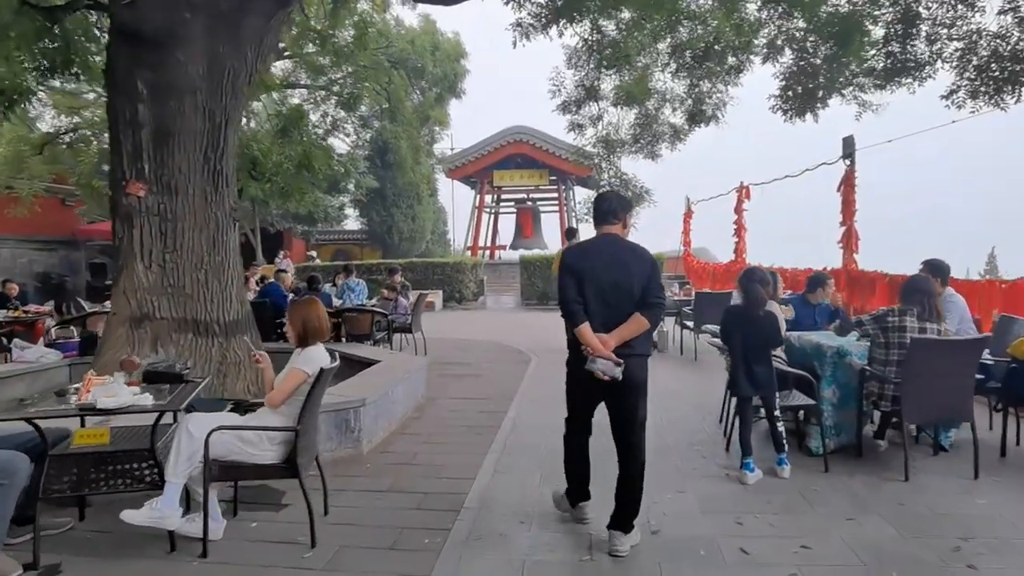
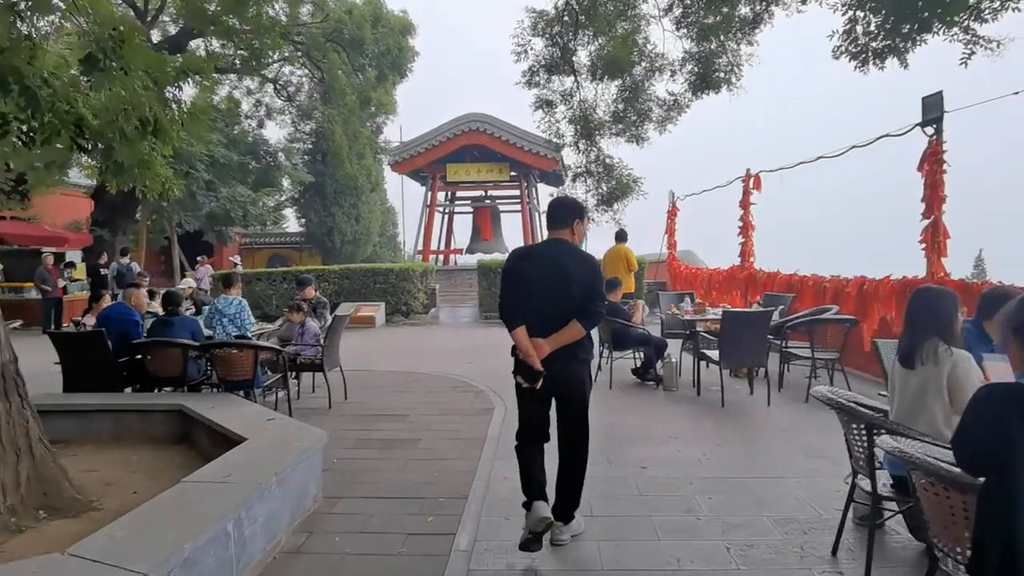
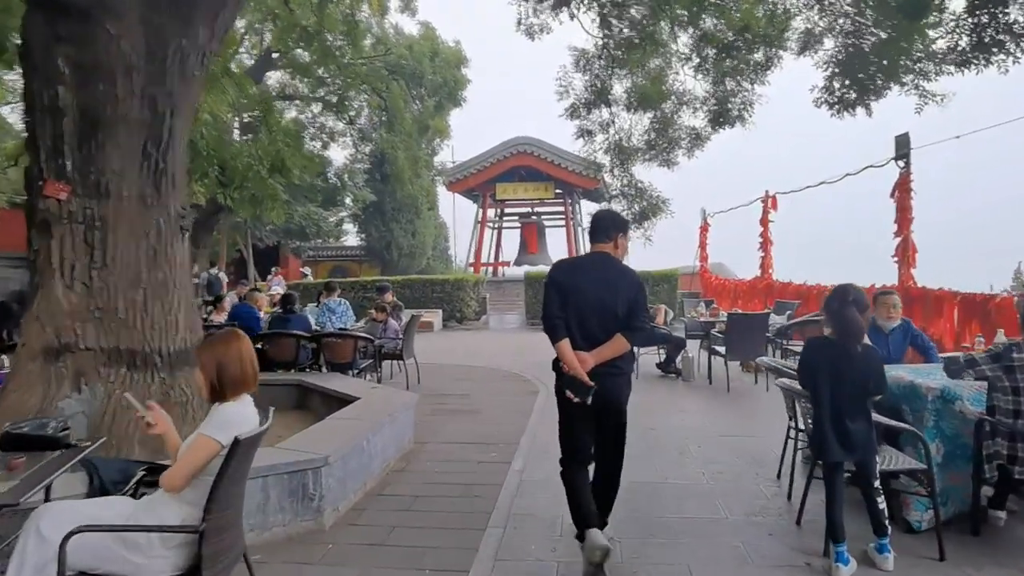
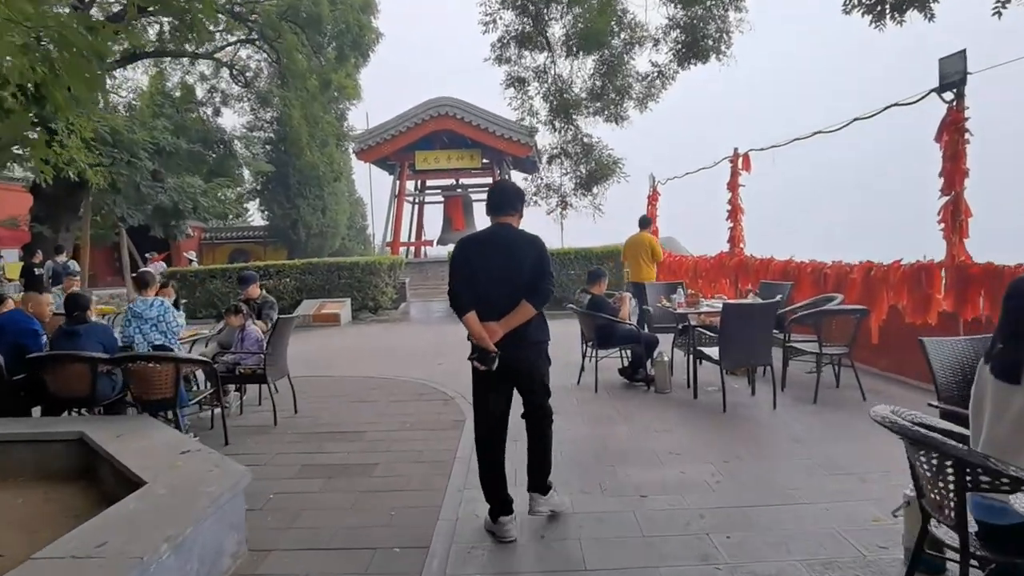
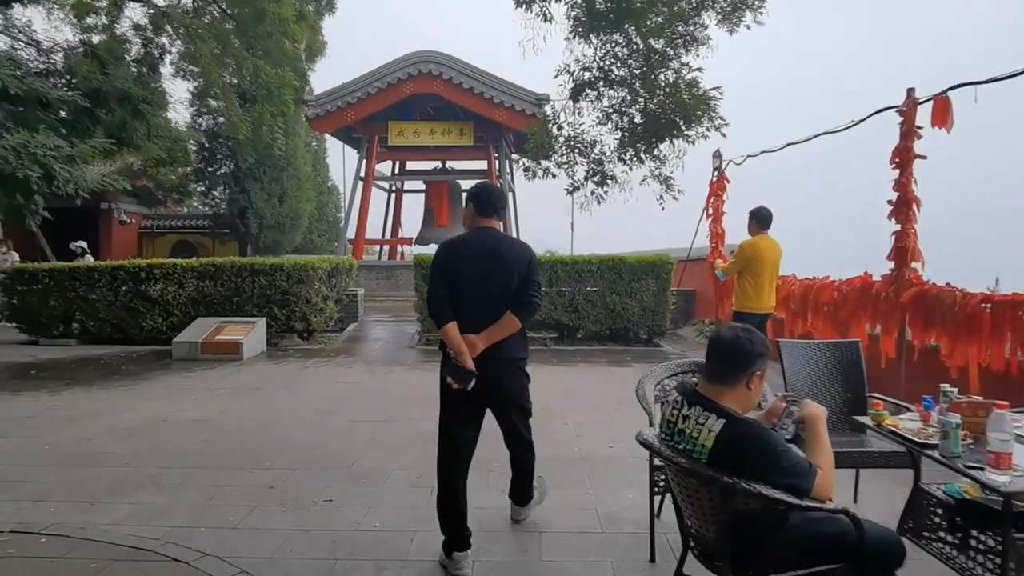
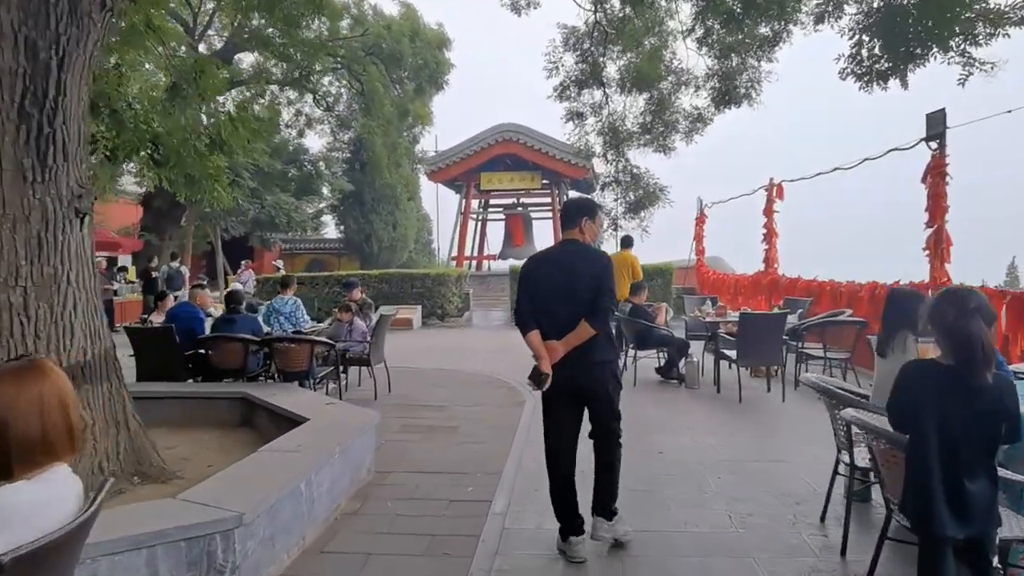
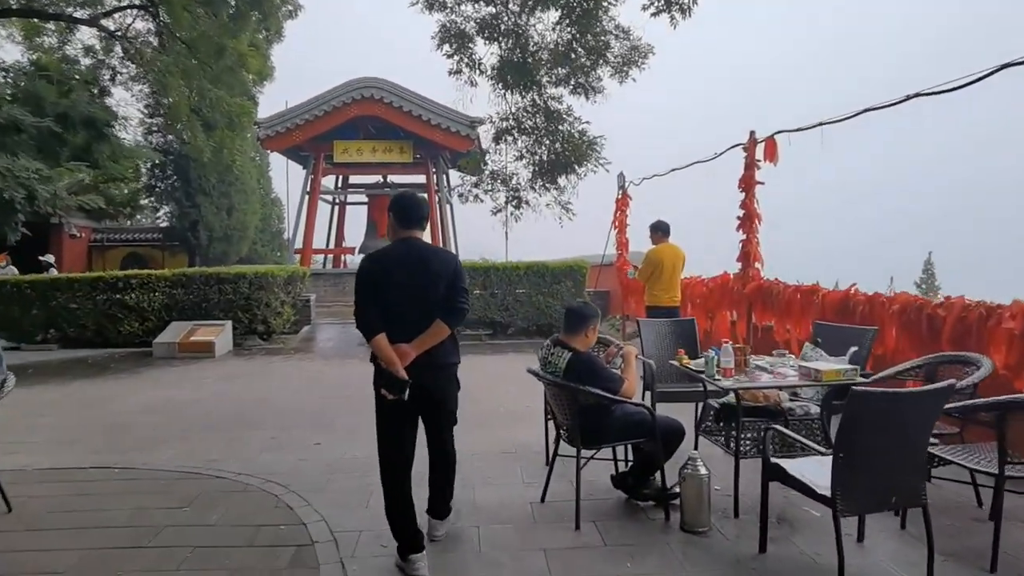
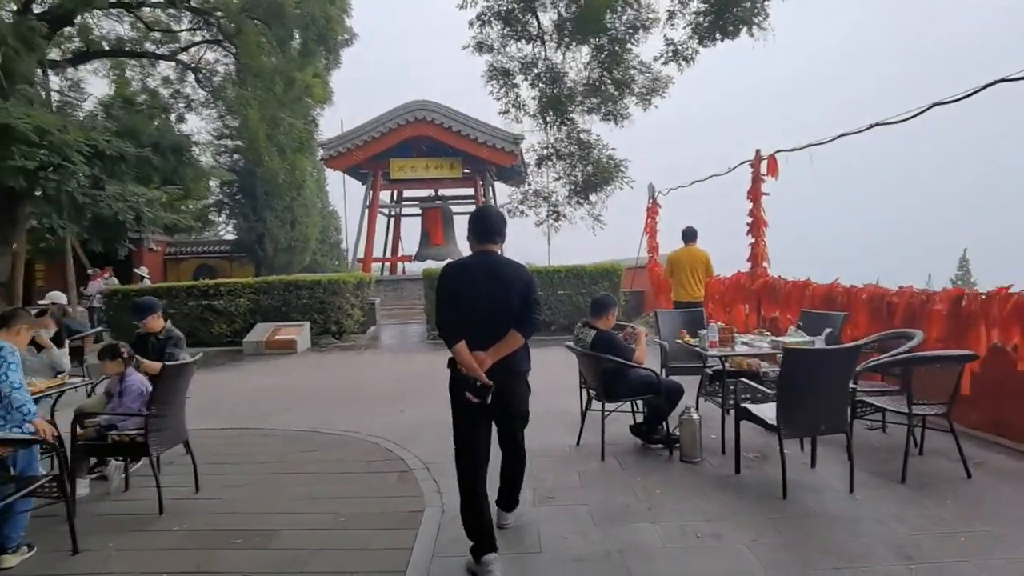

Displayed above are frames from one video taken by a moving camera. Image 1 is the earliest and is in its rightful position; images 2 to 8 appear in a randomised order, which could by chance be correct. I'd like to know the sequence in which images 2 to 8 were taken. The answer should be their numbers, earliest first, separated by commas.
3, 6, 2, 4, 8, 7, 5
